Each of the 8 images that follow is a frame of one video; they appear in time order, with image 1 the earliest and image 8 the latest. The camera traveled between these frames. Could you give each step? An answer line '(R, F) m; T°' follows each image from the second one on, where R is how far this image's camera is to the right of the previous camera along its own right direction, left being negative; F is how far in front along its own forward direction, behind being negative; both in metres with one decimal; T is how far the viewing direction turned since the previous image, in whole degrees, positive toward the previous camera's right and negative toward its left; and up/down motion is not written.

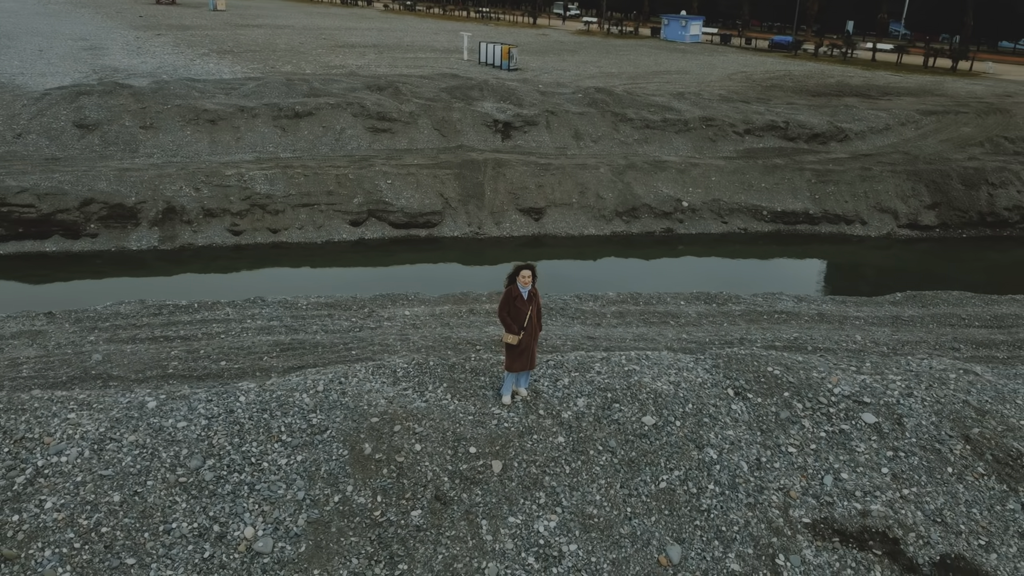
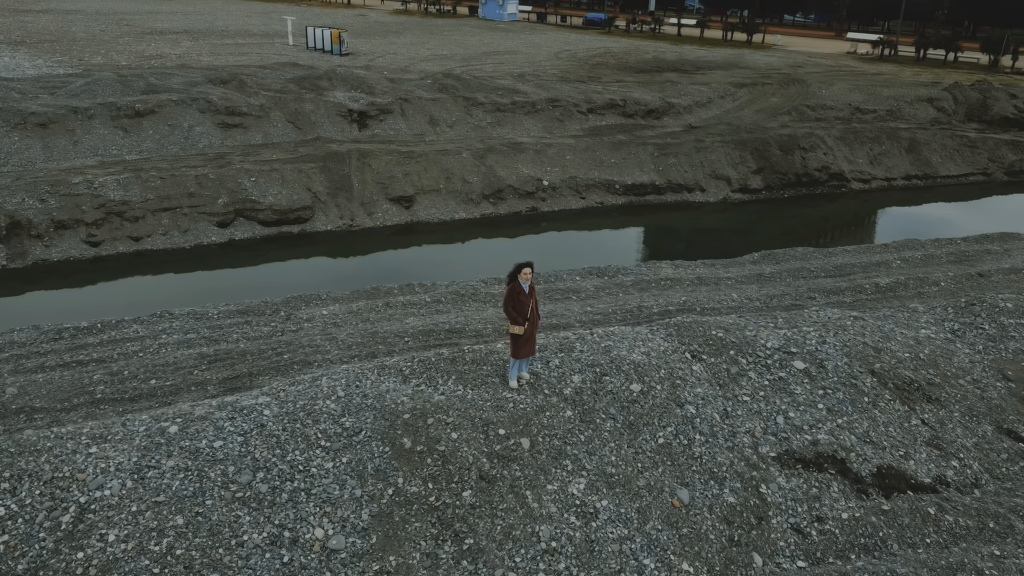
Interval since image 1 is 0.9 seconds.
(-1.4, -0.5) m; +12°
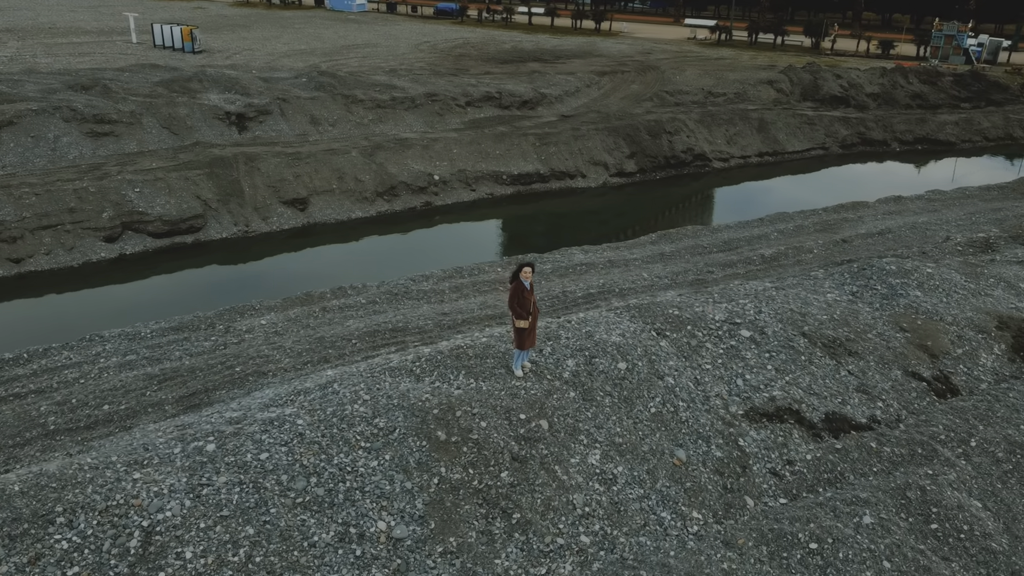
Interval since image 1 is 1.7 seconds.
(-1.3, -0.5) m; +10°
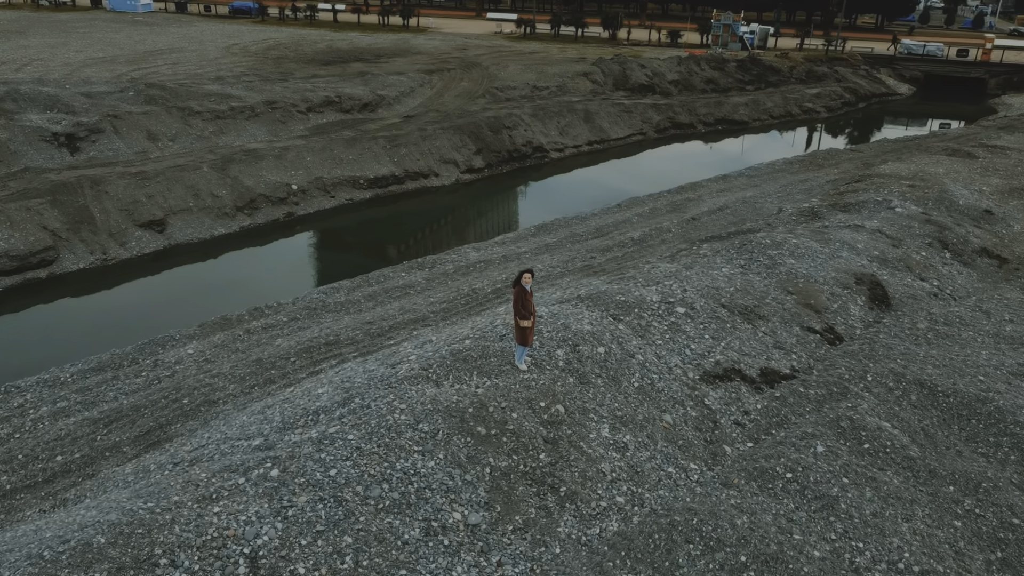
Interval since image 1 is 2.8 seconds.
(-1.9, -0.6) m; +14°
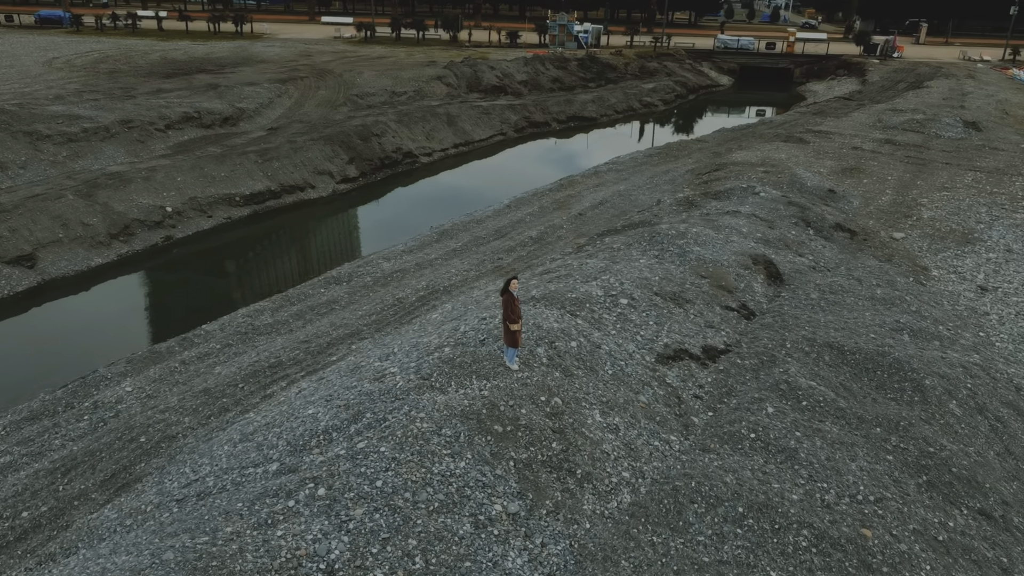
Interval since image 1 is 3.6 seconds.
(-1.6, -0.5) m; +11°
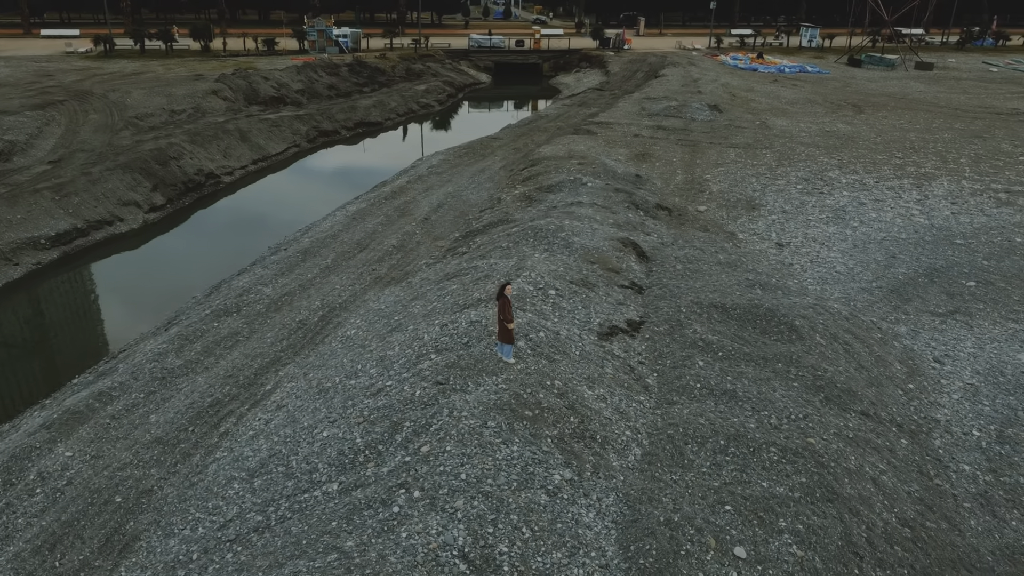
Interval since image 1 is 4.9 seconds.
(-2.9, -0.8) m; +18°
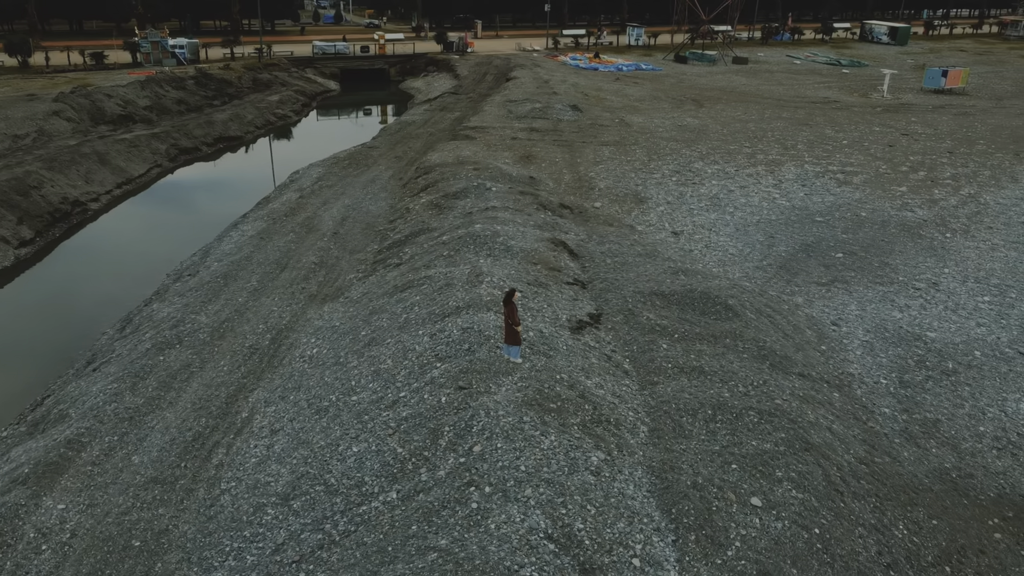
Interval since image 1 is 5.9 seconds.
(-2.2, -0.6) m; +12°
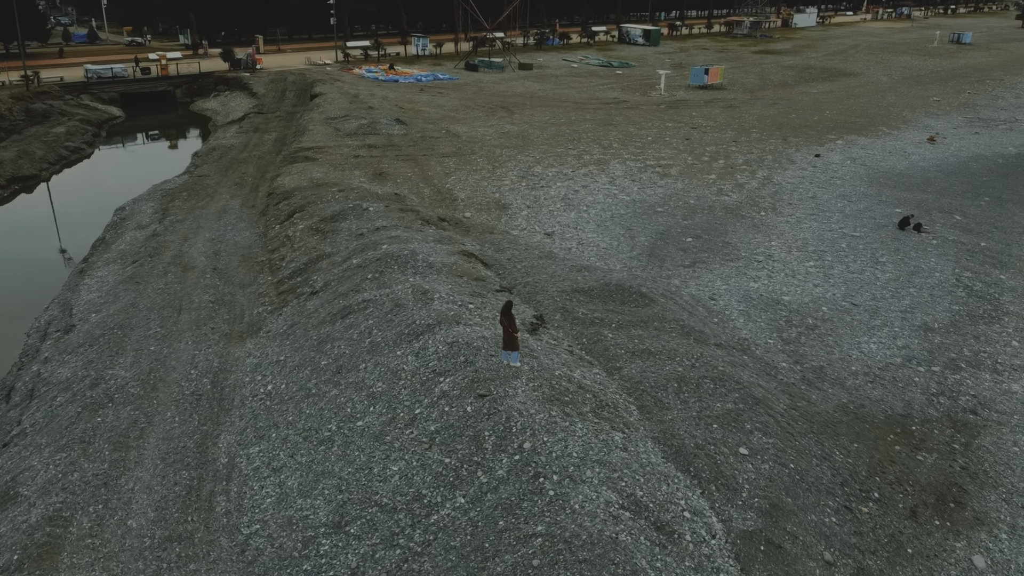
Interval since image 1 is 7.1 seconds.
(-3.1, -0.7) m; +16°
